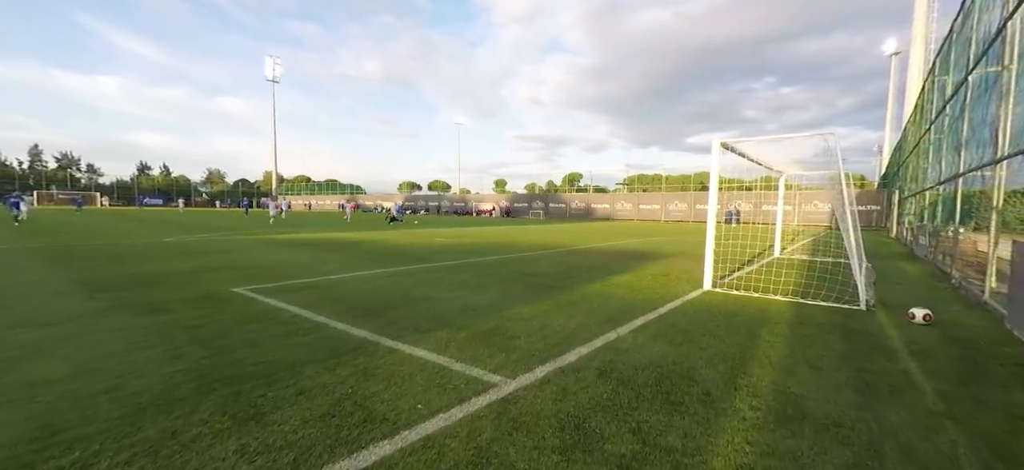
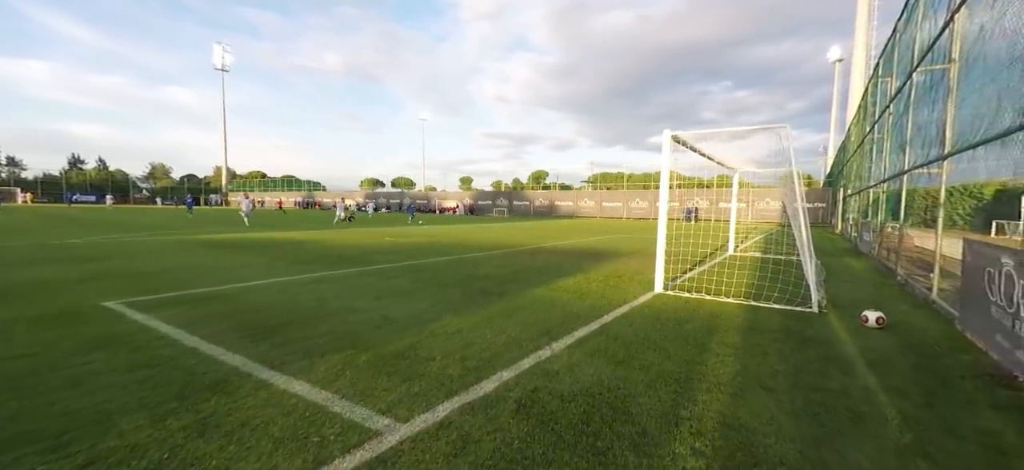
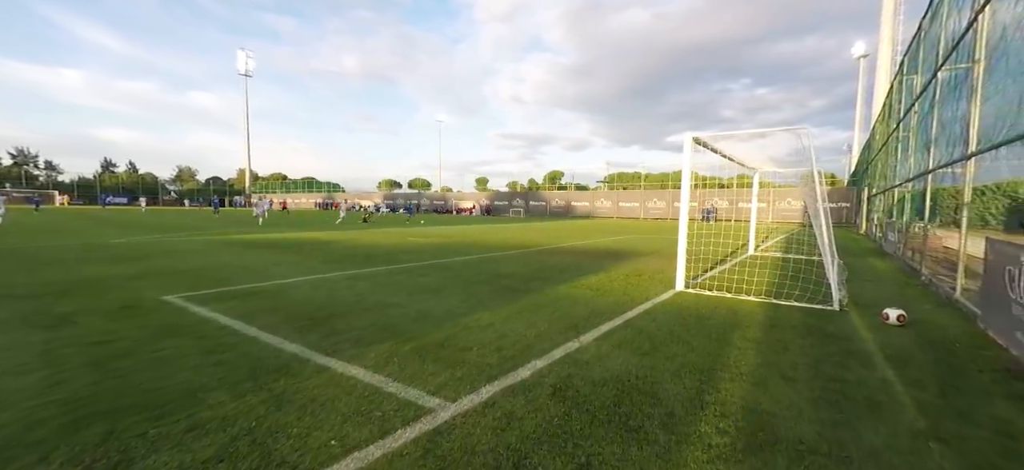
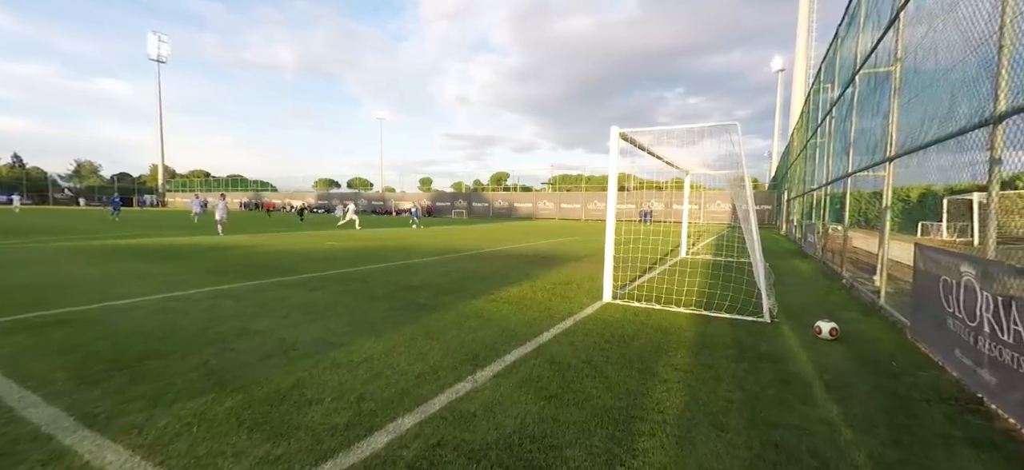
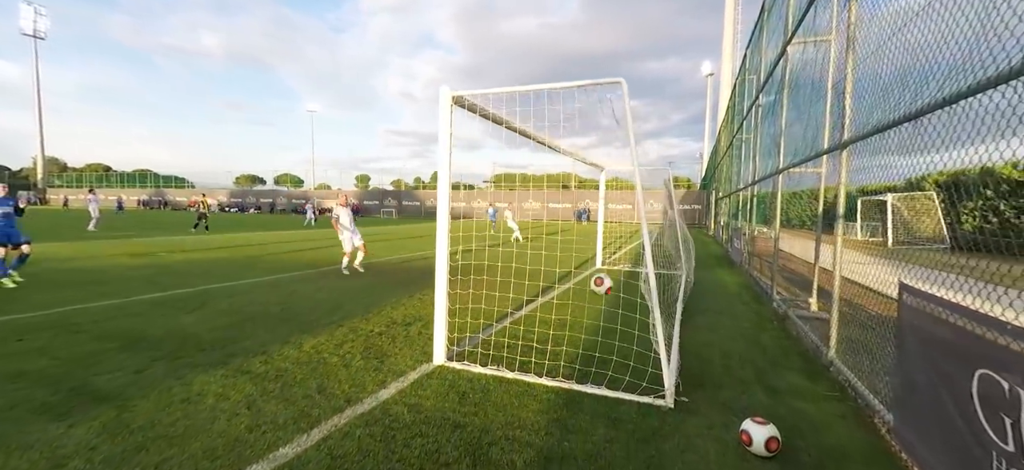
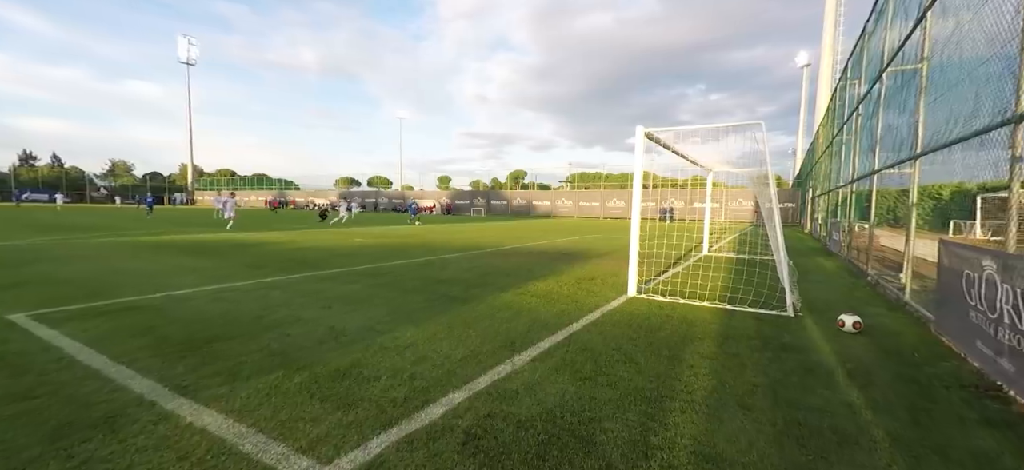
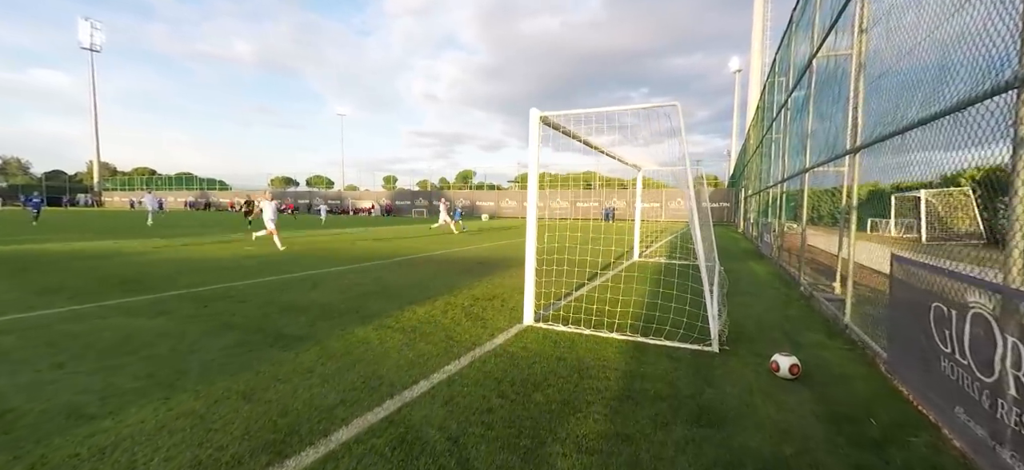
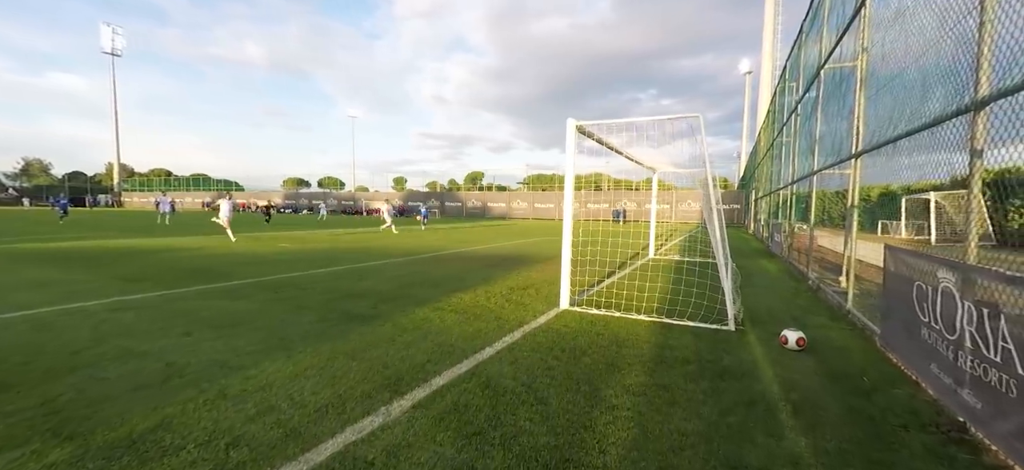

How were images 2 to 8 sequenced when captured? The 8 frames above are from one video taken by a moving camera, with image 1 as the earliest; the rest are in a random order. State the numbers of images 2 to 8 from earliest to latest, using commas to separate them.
3, 2, 6, 4, 8, 7, 5
